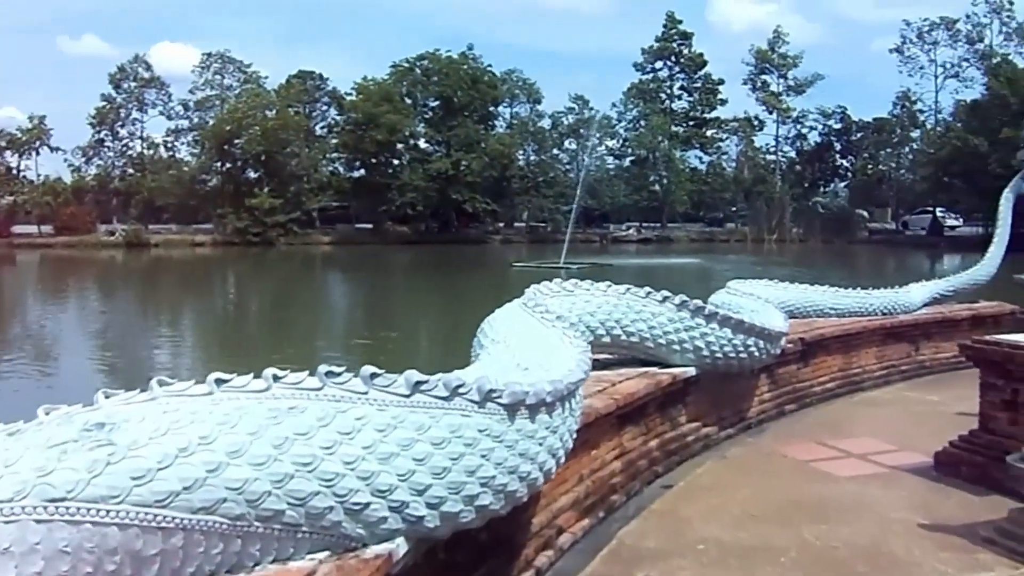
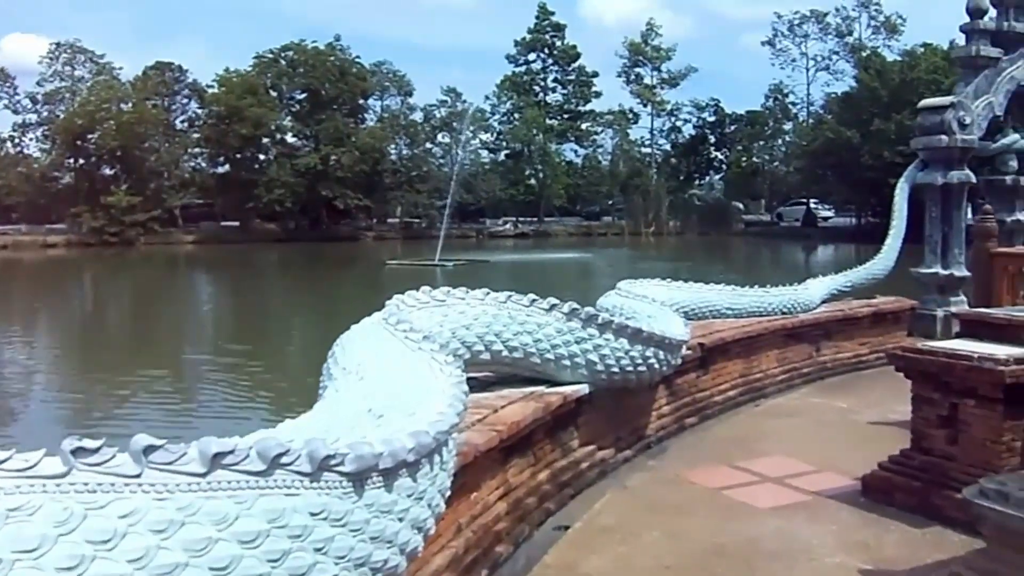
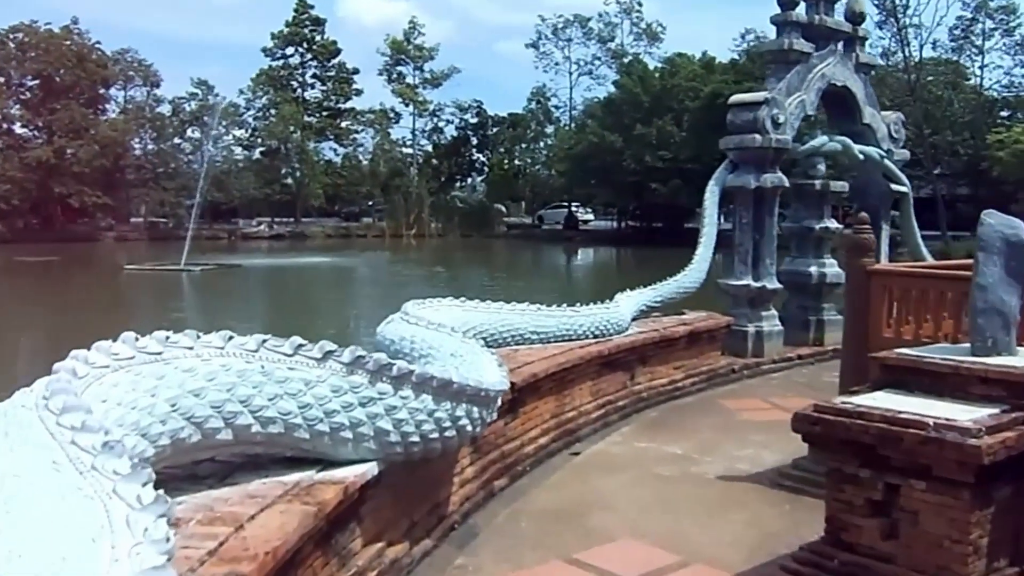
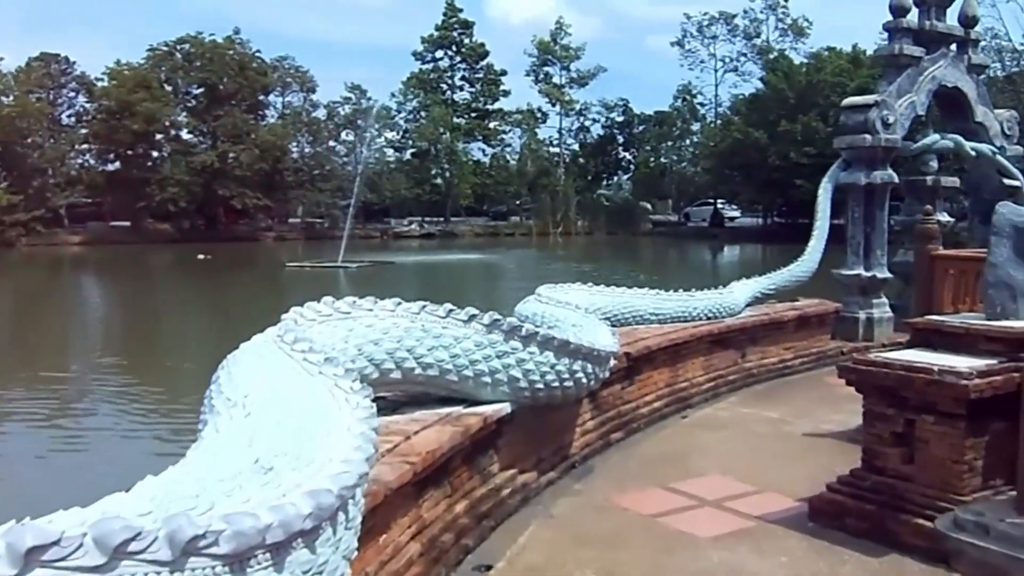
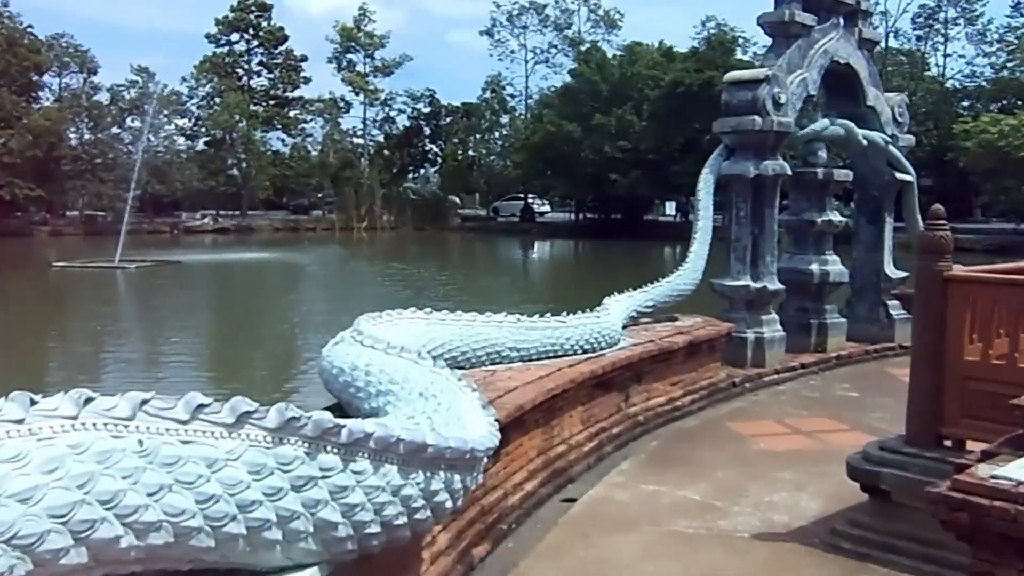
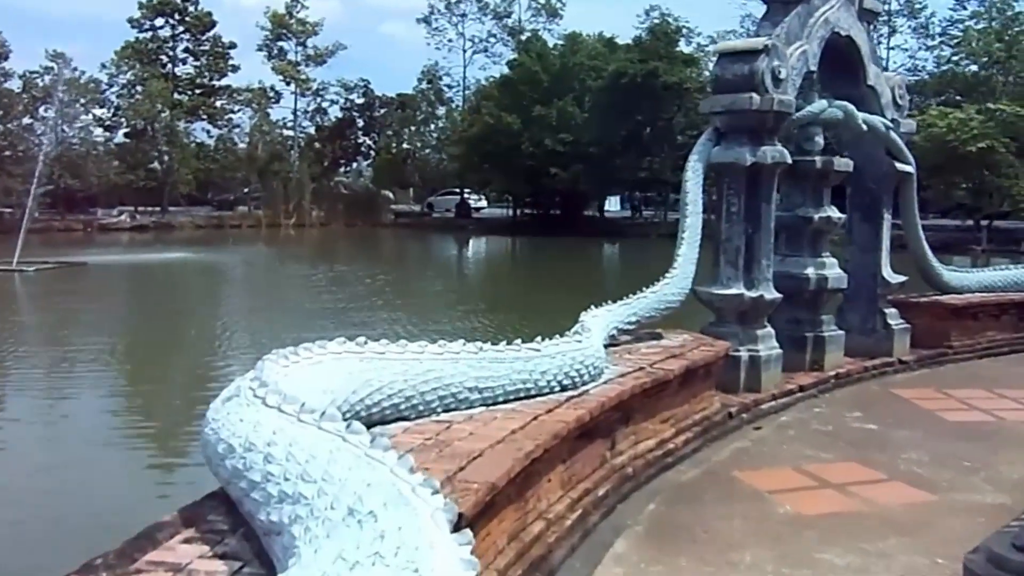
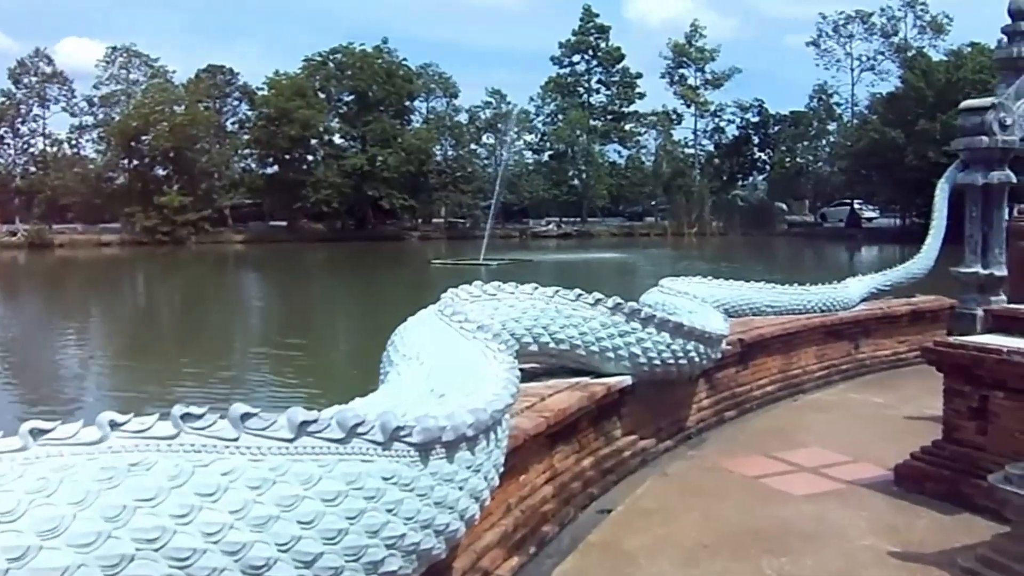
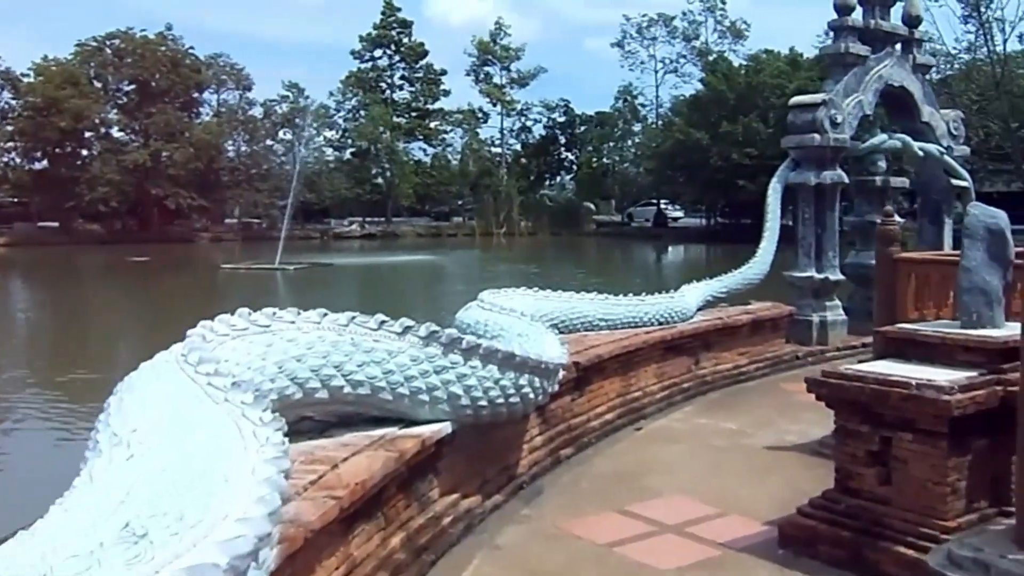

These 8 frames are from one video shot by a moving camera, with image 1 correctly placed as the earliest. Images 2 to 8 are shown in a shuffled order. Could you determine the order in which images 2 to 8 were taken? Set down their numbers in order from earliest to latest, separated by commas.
7, 2, 4, 8, 3, 5, 6
